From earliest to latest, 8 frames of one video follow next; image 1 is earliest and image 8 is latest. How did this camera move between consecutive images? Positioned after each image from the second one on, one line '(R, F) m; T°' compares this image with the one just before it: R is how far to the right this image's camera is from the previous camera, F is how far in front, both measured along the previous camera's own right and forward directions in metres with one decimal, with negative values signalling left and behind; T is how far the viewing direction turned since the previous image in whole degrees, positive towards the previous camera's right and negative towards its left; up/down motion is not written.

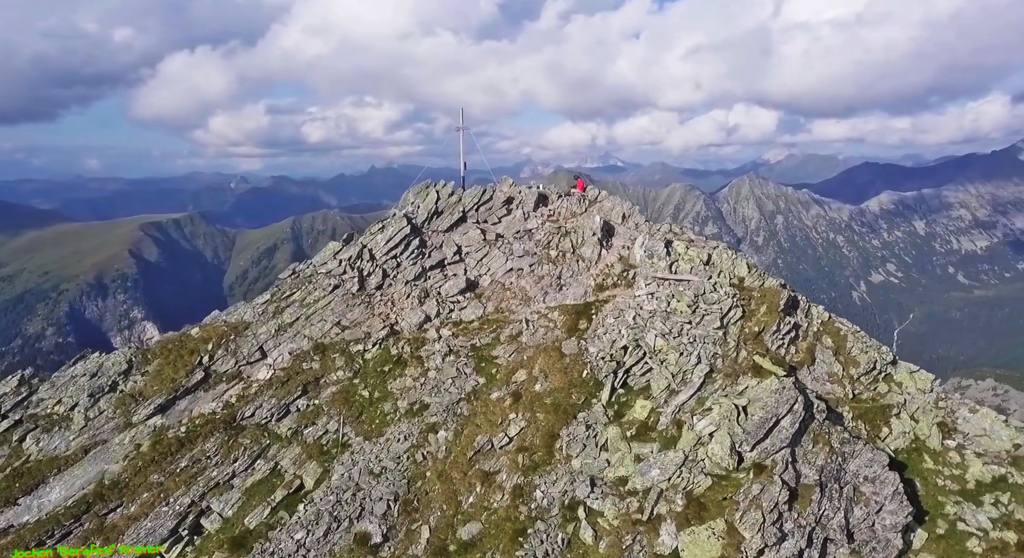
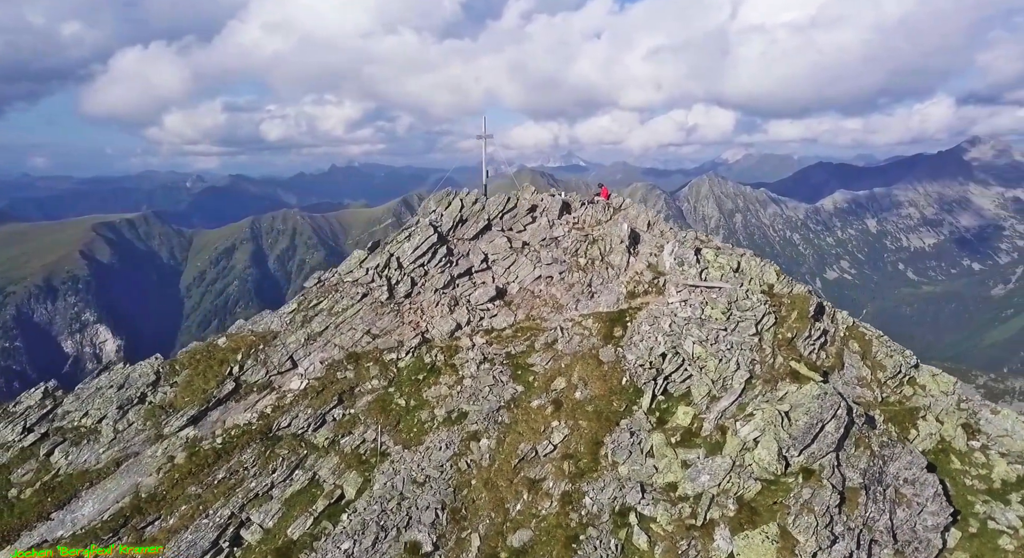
(-5.7, -0.5) m; +1°
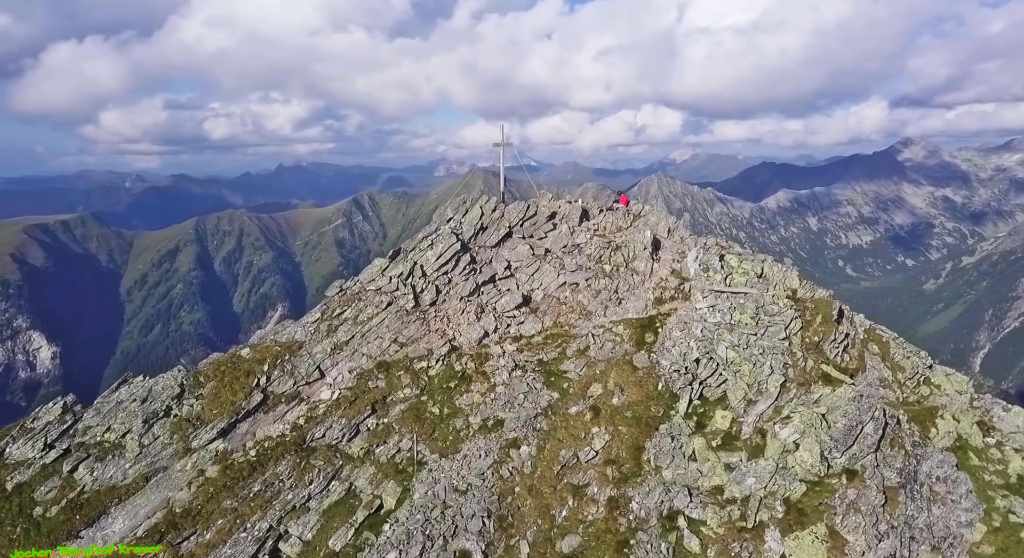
(-6.2, -0.4) m; +2°
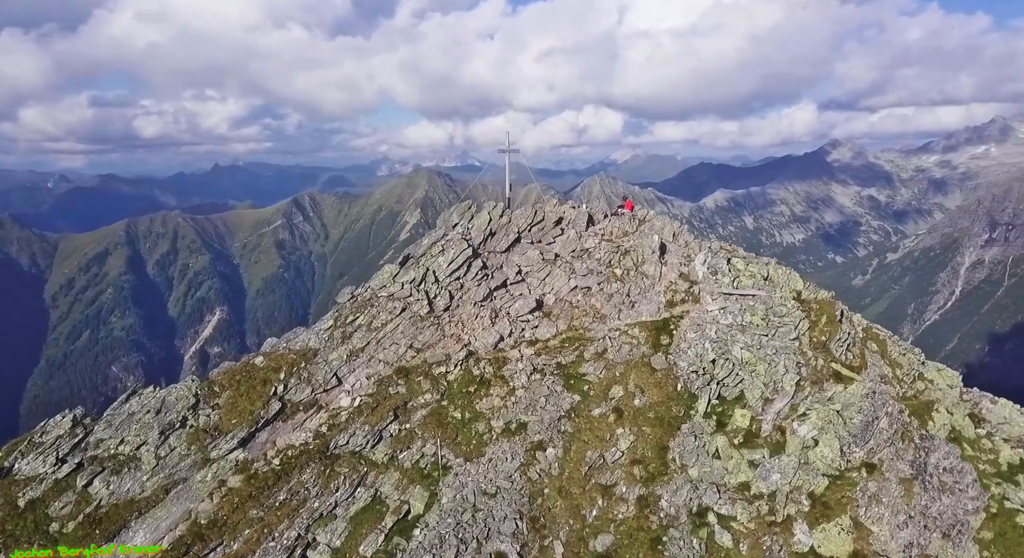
(-5.6, -0.9) m; +3°
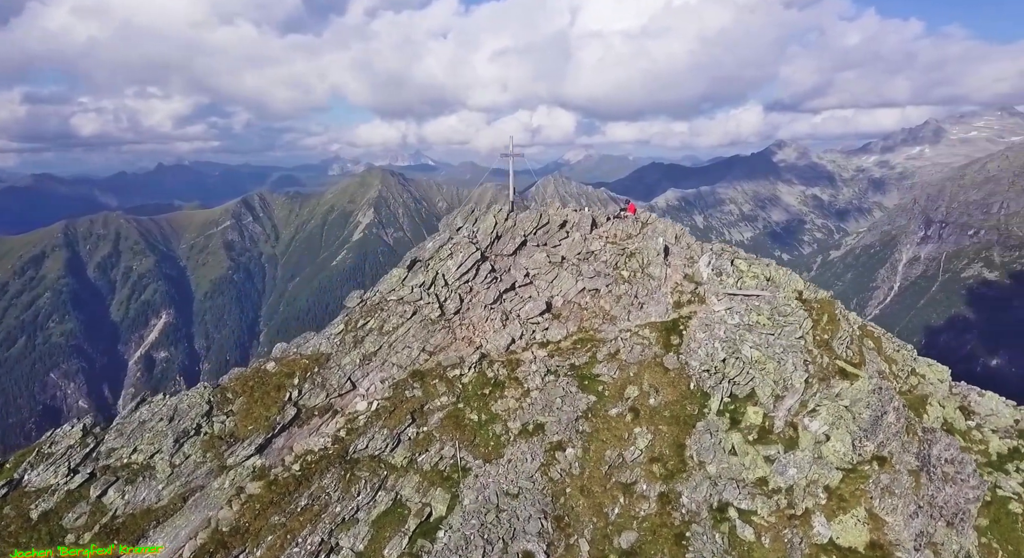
(-4.5, -0.9) m; +2°
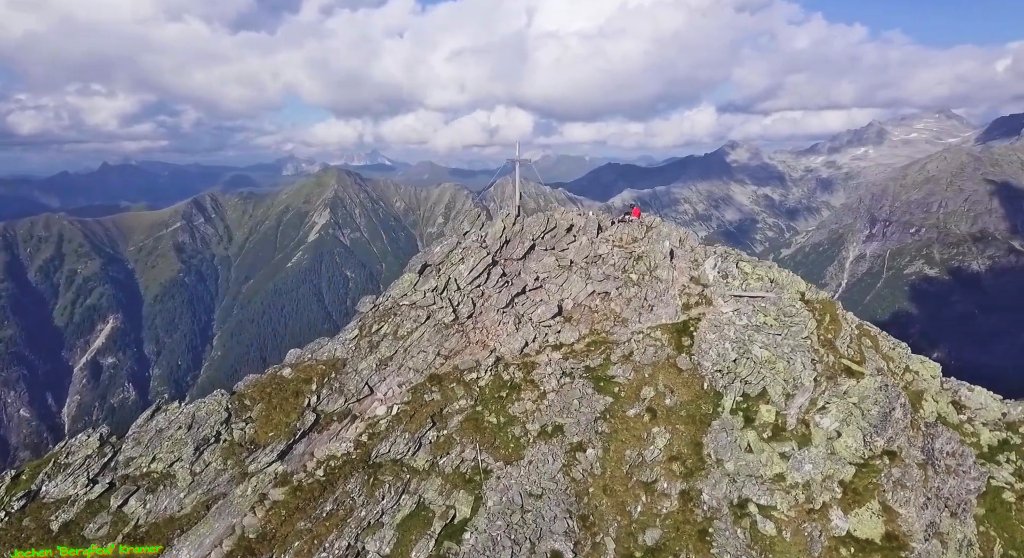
(-4.5, -1.1) m; +2°
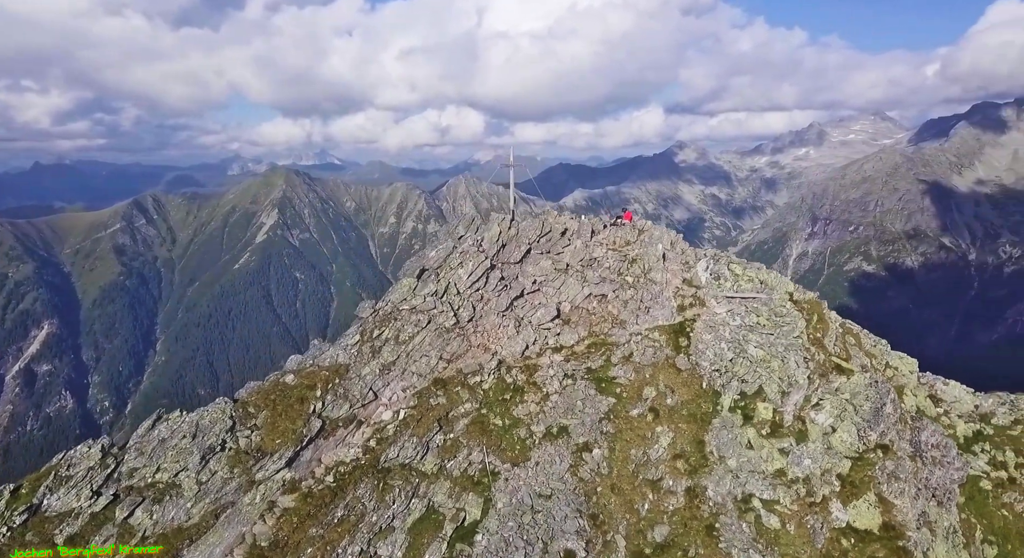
(-3.7, -1.1) m; +3°
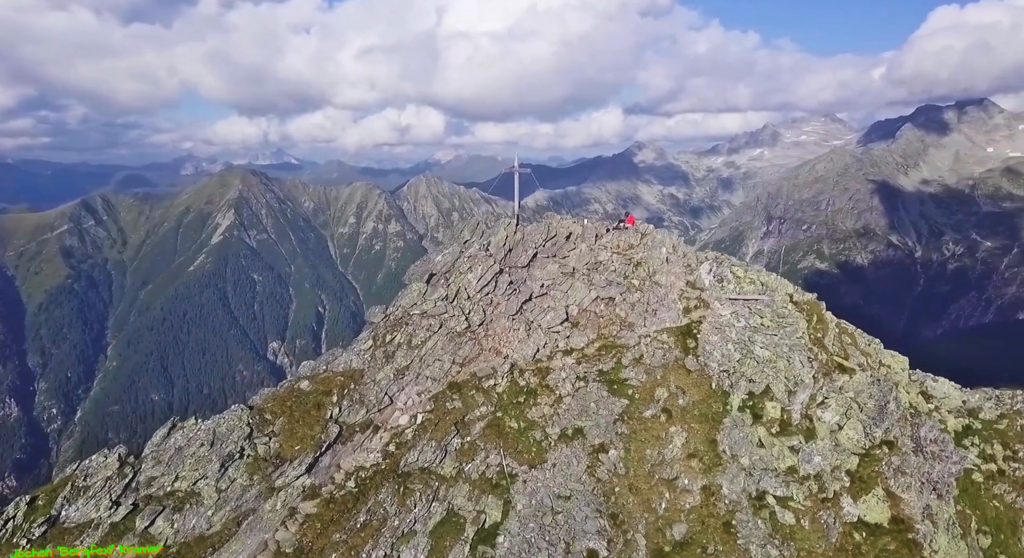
(-4.2, -1.1) m; +2°
